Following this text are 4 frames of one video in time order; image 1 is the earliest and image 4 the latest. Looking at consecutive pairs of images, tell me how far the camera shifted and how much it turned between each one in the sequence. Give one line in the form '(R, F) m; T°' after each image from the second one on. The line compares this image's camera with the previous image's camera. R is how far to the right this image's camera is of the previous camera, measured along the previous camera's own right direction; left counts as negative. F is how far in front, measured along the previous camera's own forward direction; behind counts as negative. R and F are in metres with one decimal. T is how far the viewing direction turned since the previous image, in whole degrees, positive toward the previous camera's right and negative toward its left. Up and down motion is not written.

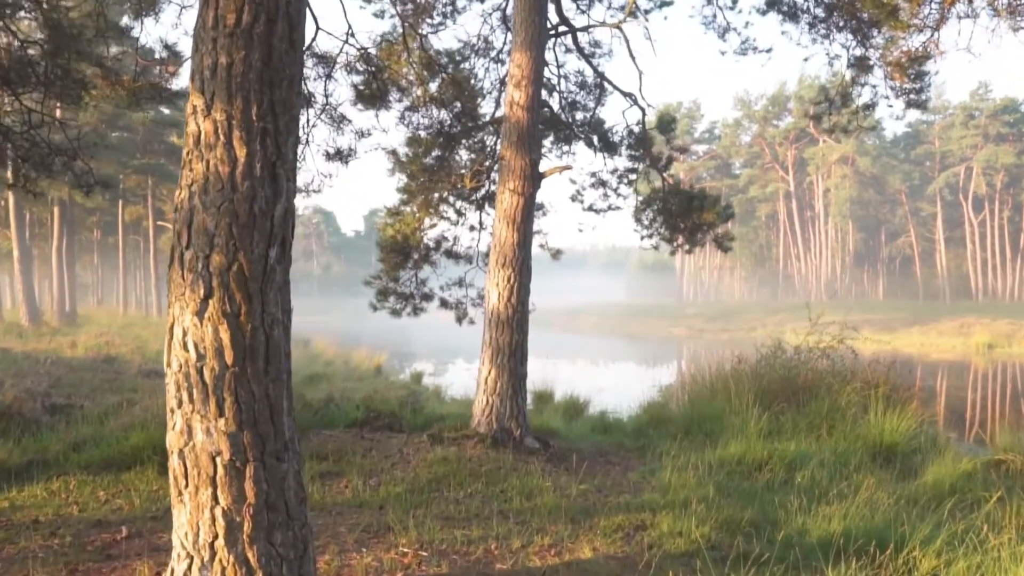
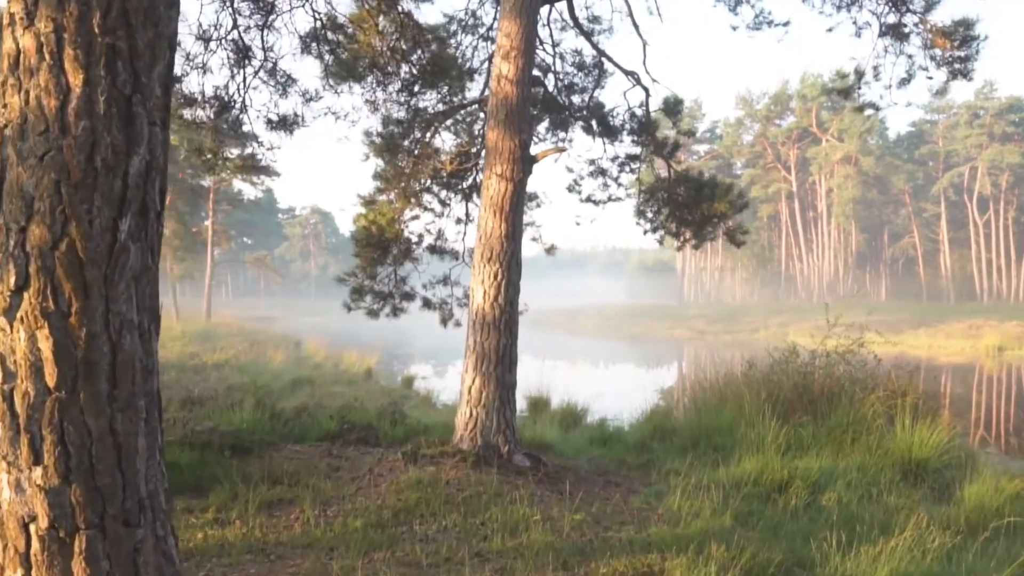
(+0.1, +0.8) m; 0°
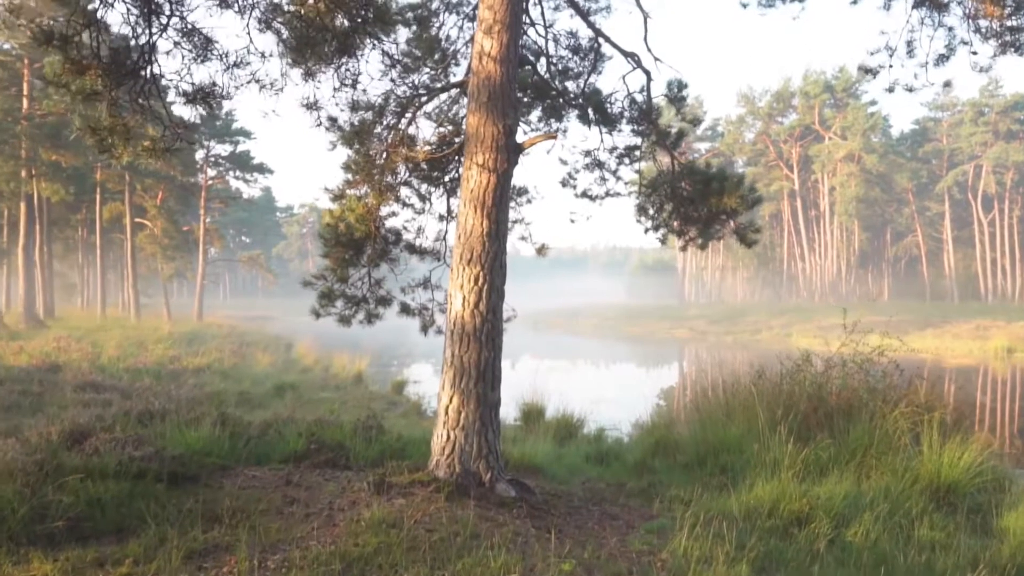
(+0.1, +0.7) m; 0°
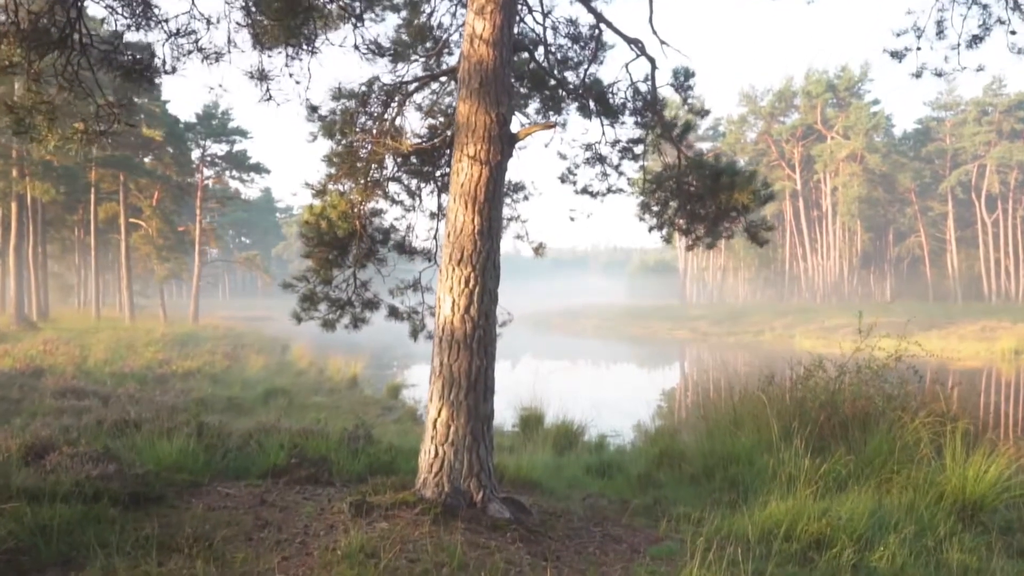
(0.0, +0.4) m; 0°
